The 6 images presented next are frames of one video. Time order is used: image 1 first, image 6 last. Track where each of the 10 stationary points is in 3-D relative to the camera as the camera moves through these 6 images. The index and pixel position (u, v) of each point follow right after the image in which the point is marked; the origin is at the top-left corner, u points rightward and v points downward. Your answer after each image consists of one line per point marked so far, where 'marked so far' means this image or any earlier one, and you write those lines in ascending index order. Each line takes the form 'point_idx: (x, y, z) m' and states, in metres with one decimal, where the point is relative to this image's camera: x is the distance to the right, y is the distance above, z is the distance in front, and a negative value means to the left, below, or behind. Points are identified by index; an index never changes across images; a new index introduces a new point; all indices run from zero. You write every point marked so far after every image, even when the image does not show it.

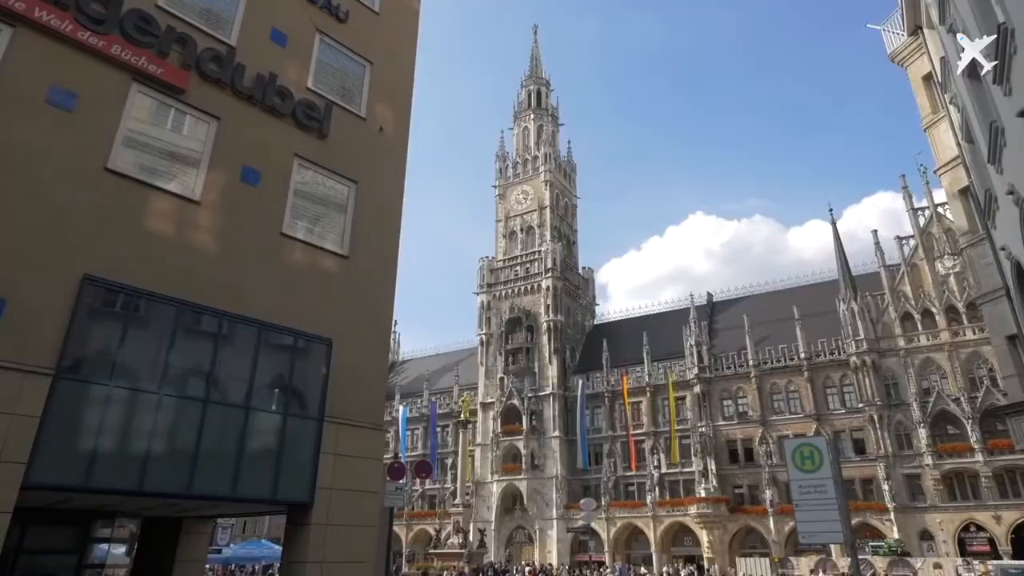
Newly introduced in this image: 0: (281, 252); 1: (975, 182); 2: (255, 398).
0: (-3.7, +0.6, +9.6) m
1: (+9.4, +2.1, +12.2) m
2: (-3.7, -1.6, +8.7) m
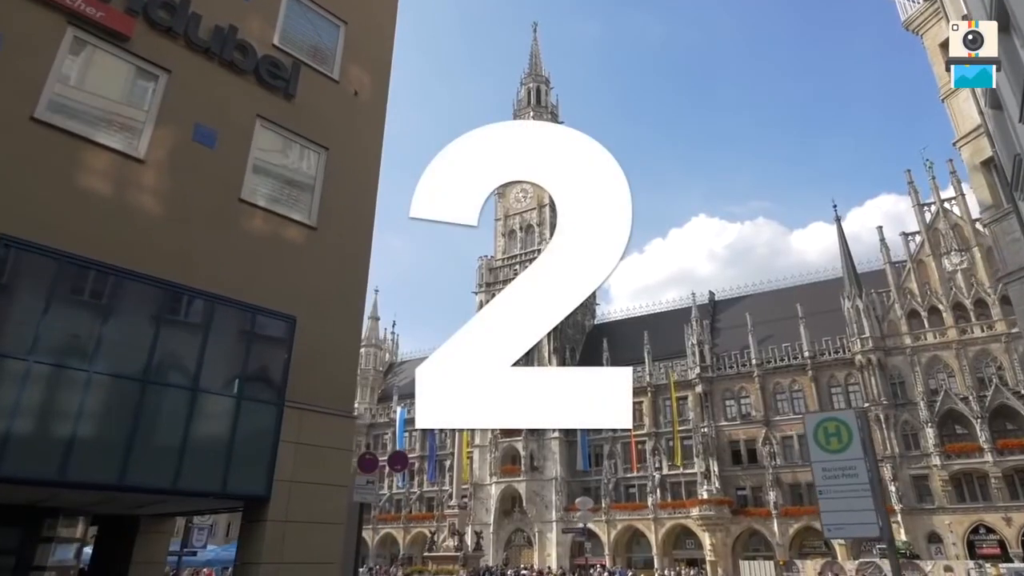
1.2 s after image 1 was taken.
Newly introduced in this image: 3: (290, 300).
0: (-3.9, +1.0, +8.6) m
1: (+9.1, +2.5, +11.3) m
2: (-3.9, -1.2, +7.7) m
3: (-3.3, -0.2, +8.9) m
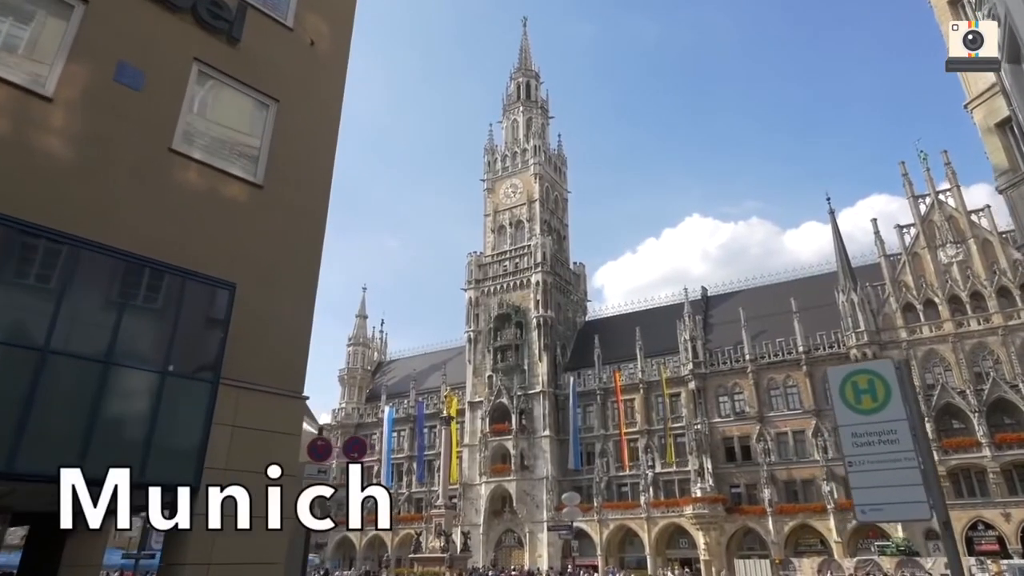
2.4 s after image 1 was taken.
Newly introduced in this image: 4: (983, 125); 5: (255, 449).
0: (-4.3, +1.5, +7.6) m
1: (+8.7, +3.0, +10.4) m
2: (-4.3, -0.7, +6.7) m
3: (-3.7, +0.3, +7.9) m
4: (+9.0, +3.1, +11.5) m
5: (-3.2, -2.0, +7.5) m
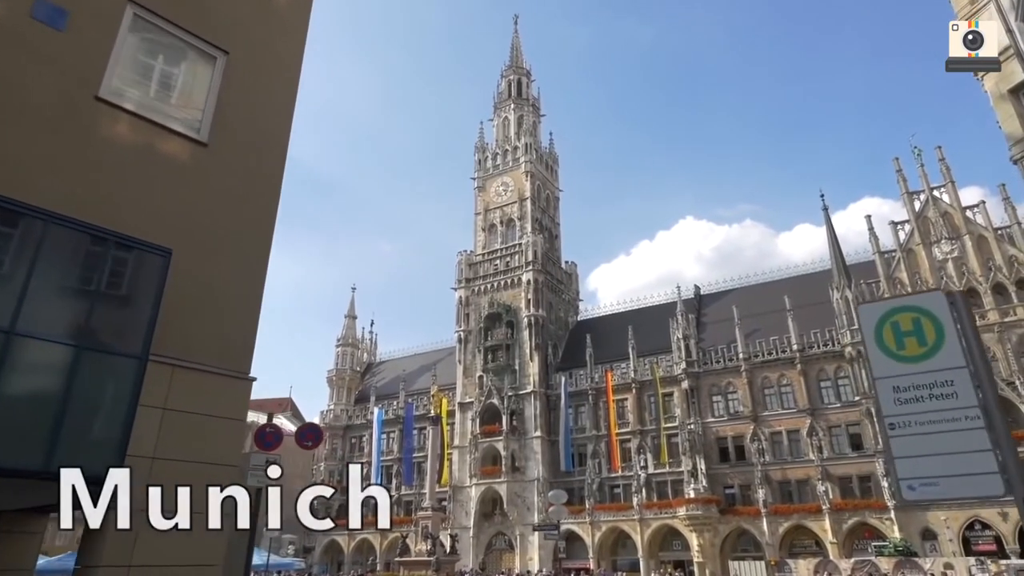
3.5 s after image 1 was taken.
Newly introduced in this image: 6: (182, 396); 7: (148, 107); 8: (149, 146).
0: (-4.7, +1.8, +6.7) m
1: (+8.3, +3.4, +9.7) m
2: (-4.6, -0.3, +5.8) m
3: (-4.0, +0.7, +7.0) m
4: (+8.6, +3.5, +10.8) m
5: (-3.5, -1.6, +6.6) m
6: (-3.6, -1.2, +6.6) m
7: (-4.3, +2.1, +7.2) m
8: (-4.3, +1.7, +7.1) m
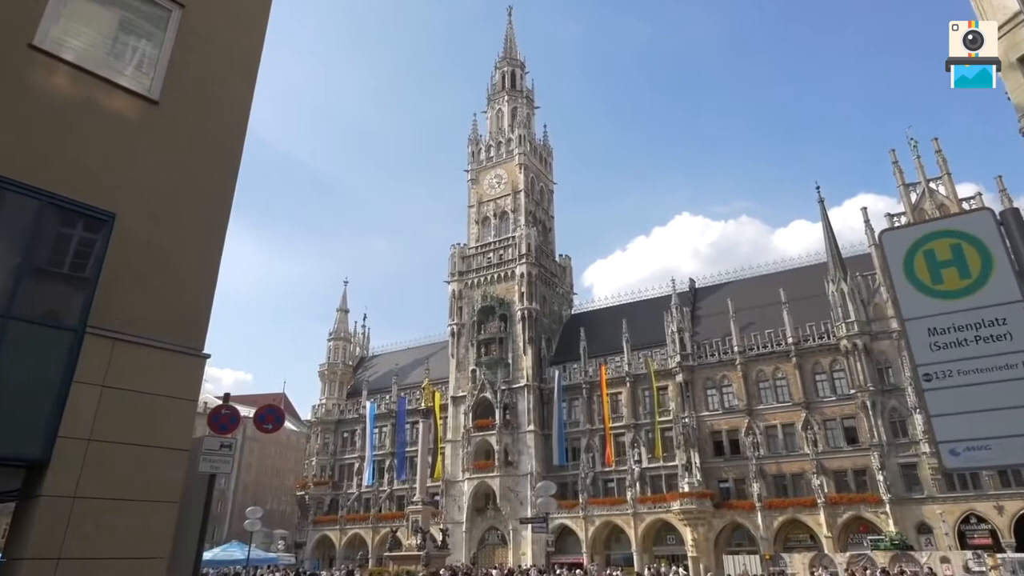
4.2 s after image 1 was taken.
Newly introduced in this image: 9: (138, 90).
0: (-4.9, +2.2, +6.1) m
1: (+8.1, +3.8, +9.1) m
2: (-4.9, 0.0, +5.2) m
3: (-4.3, +1.0, +6.4) m
4: (+8.3, +3.8, +10.3) m
5: (-3.7, -1.3, +6.0) m
6: (-3.9, -0.9, +6.0) m
7: (-4.6, +2.5, +6.6) m
8: (-4.5, +2.0, +6.5) m
9: (-4.3, +2.3, +6.9) m
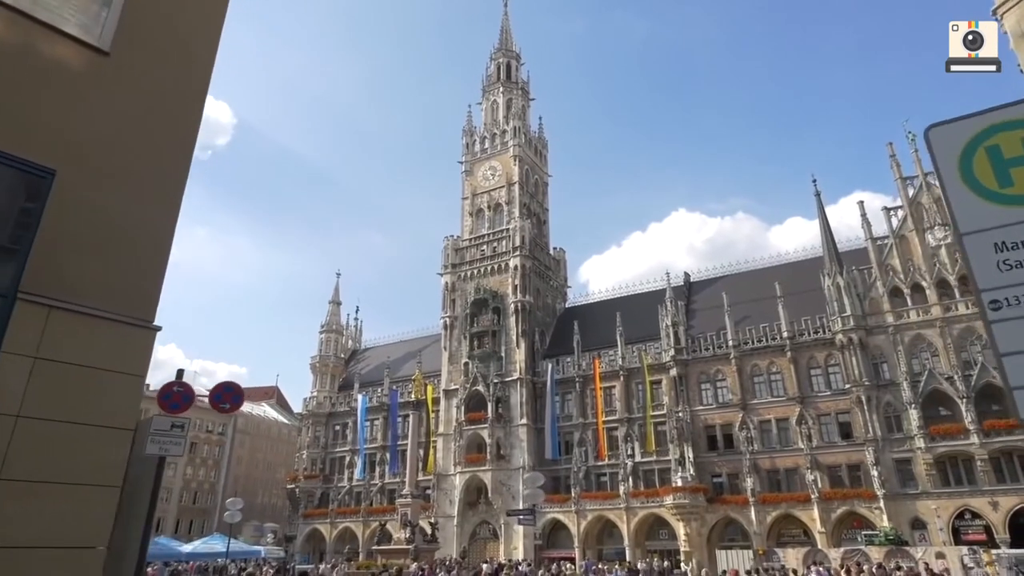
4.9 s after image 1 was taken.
0: (-5.1, +2.5, +5.5) m
1: (+7.9, +4.0, +8.6) m
2: (-5.1, +0.4, +4.6) m
3: (-4.4, +1.4, +5.8) m
4: (+8.1, +4.1, +9.7) m
5: (-3.9, -0.9, +5.4) m
6: (-4.1, -0.5, +5.4) m
7: (-4.7, +2.8, +6.0) m
8: (-4.7, +2.4, +5.9) m
9: (-4.4, +2.6, +6.3) m
